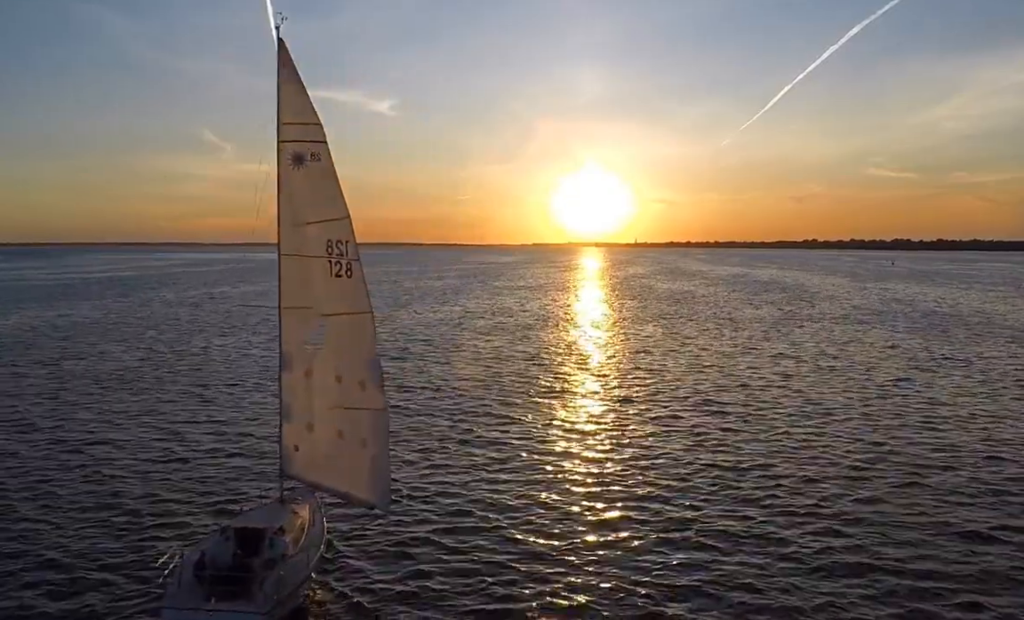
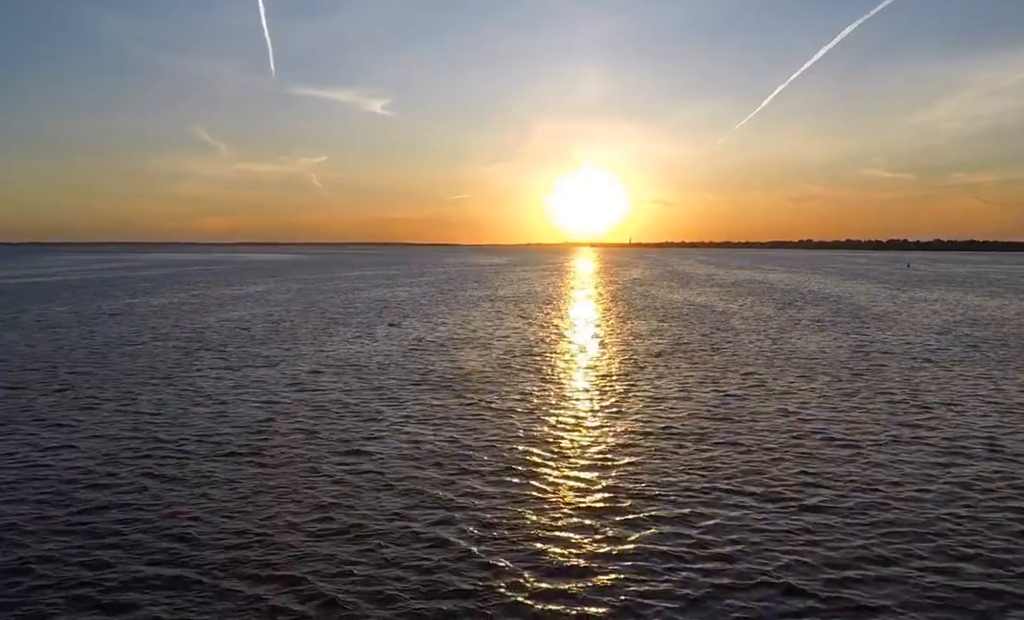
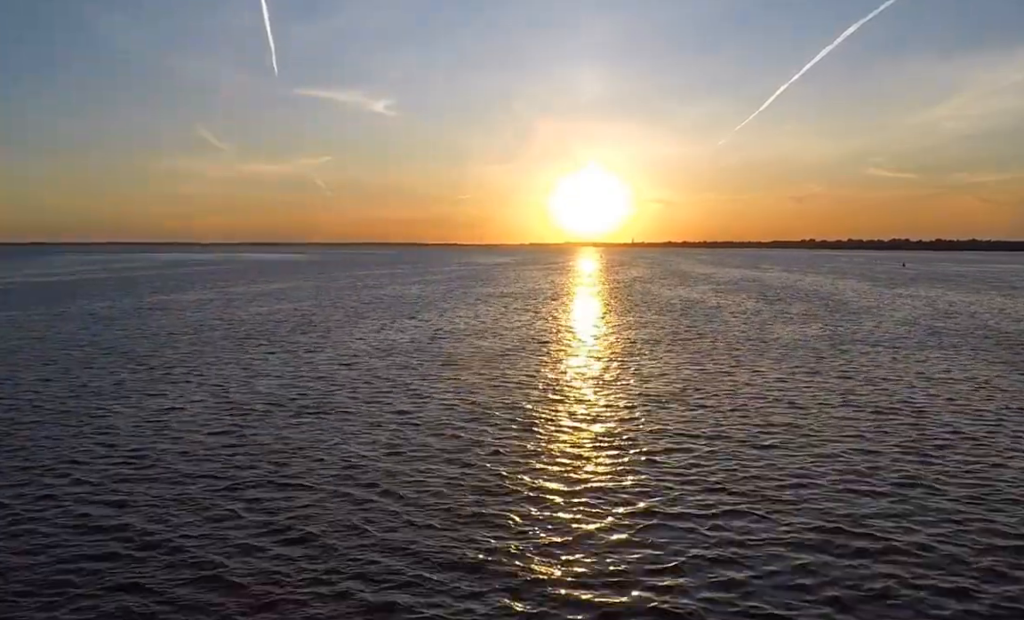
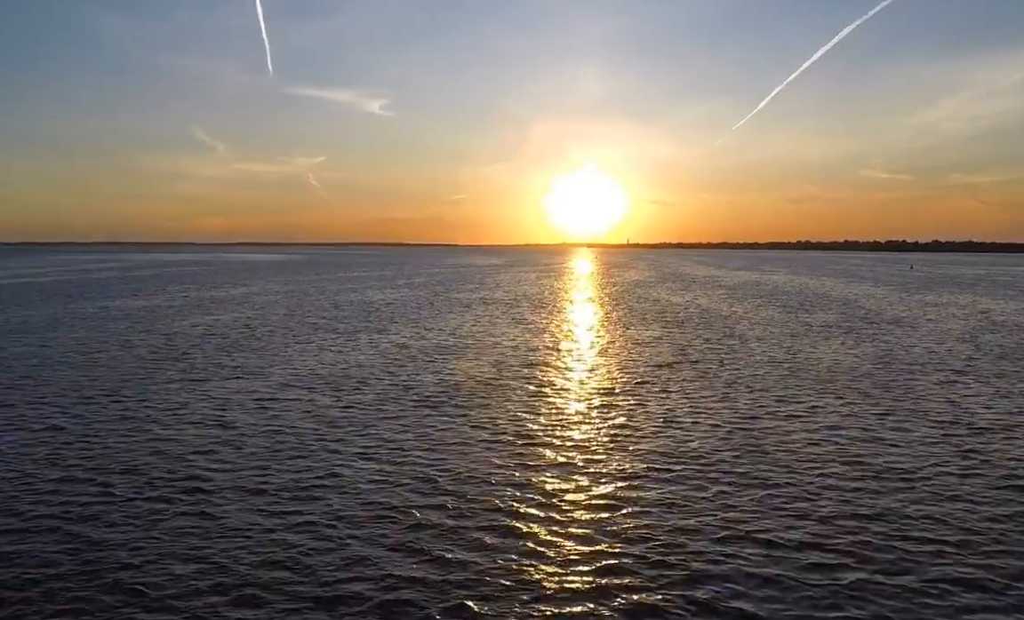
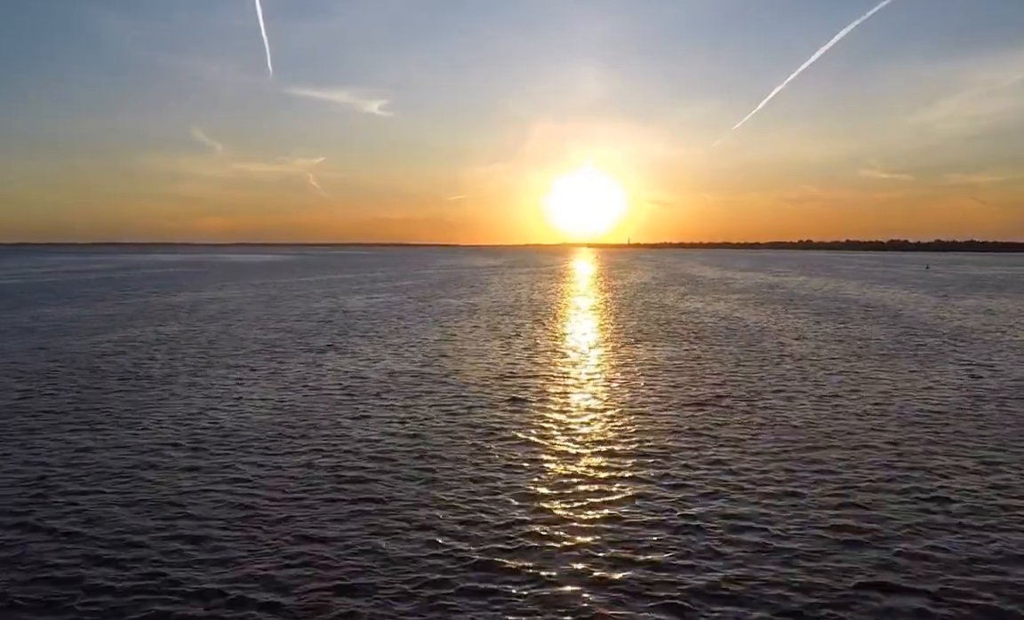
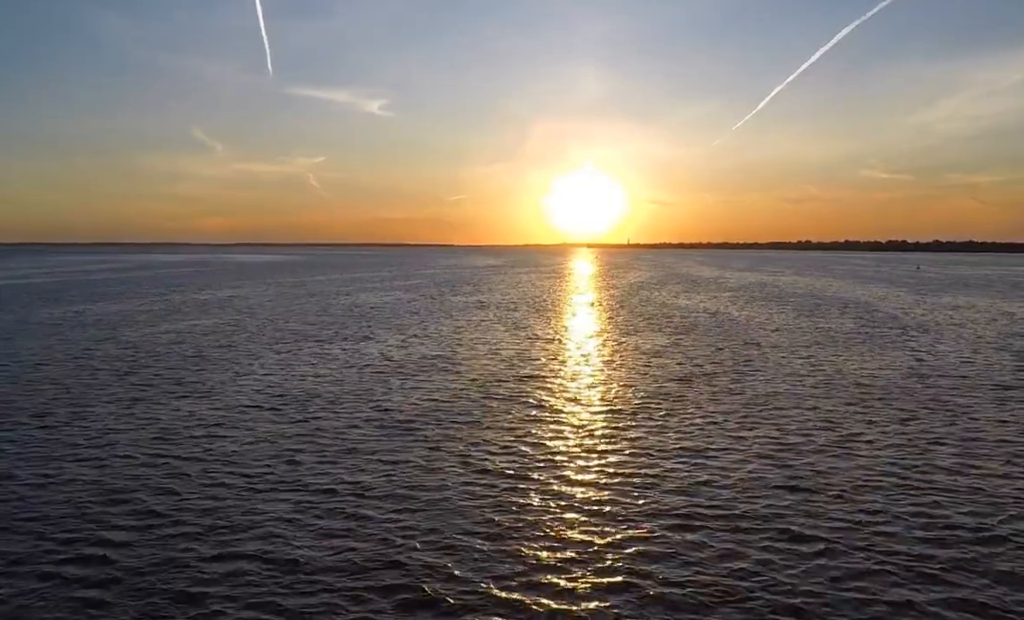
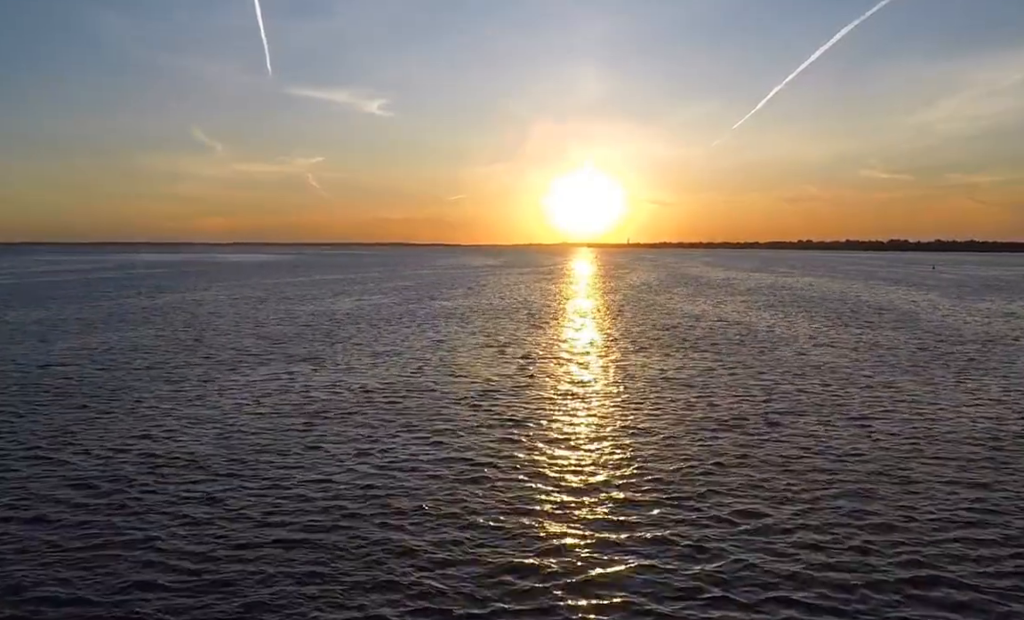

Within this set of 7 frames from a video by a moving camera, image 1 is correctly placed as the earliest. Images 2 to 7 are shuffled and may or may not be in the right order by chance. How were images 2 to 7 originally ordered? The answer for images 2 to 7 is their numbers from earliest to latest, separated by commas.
3, 2, 4, 6, 5, 7
